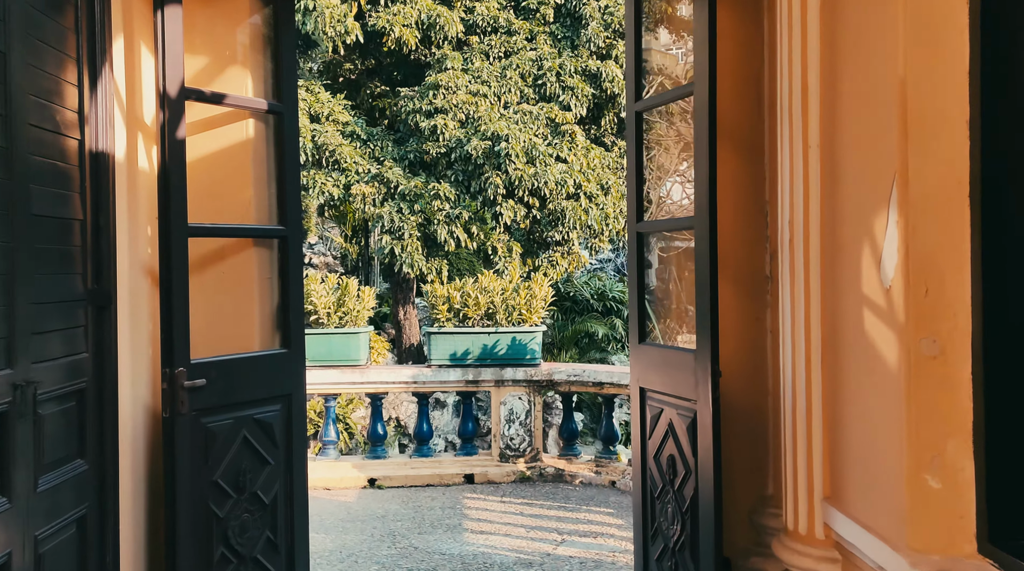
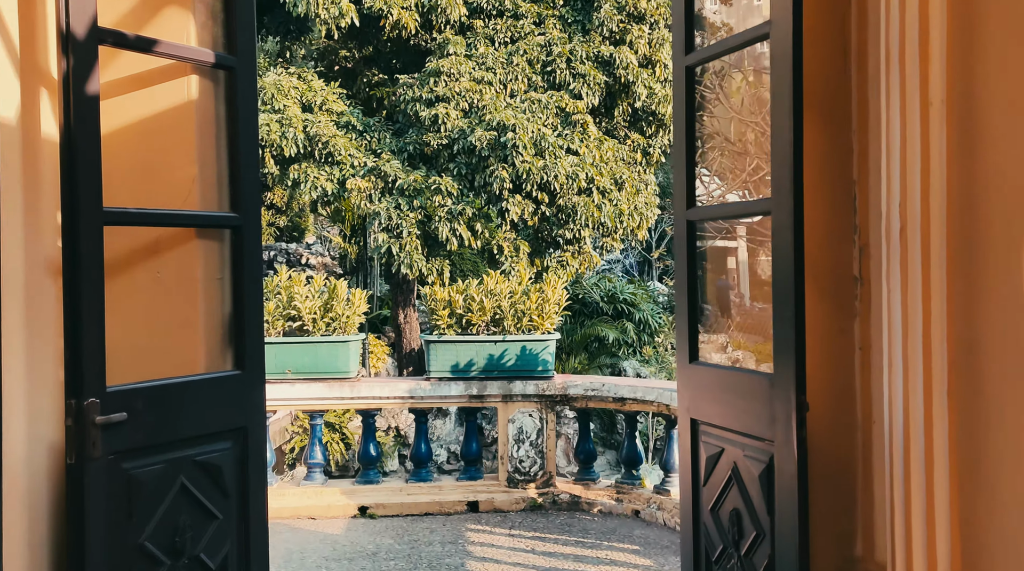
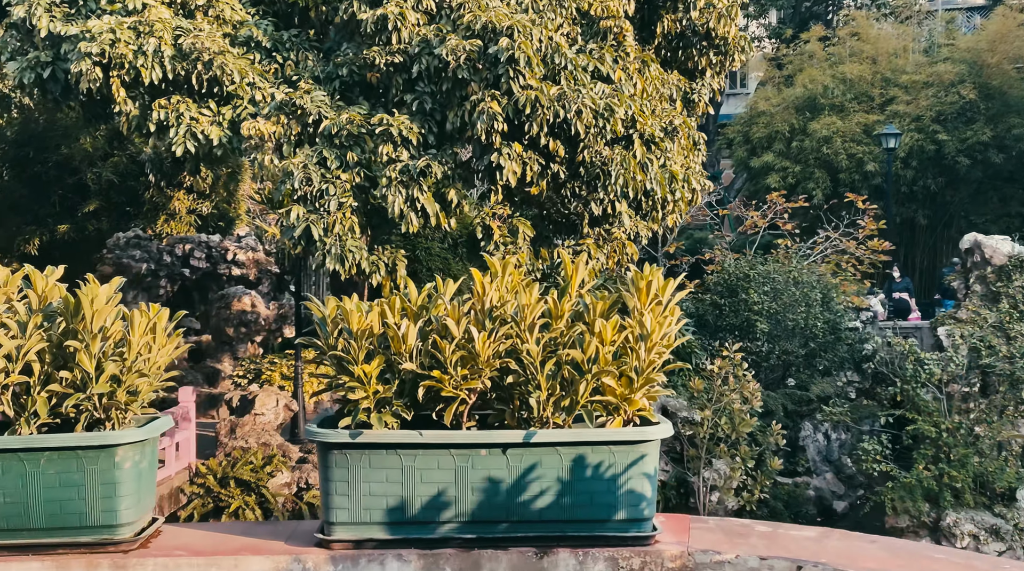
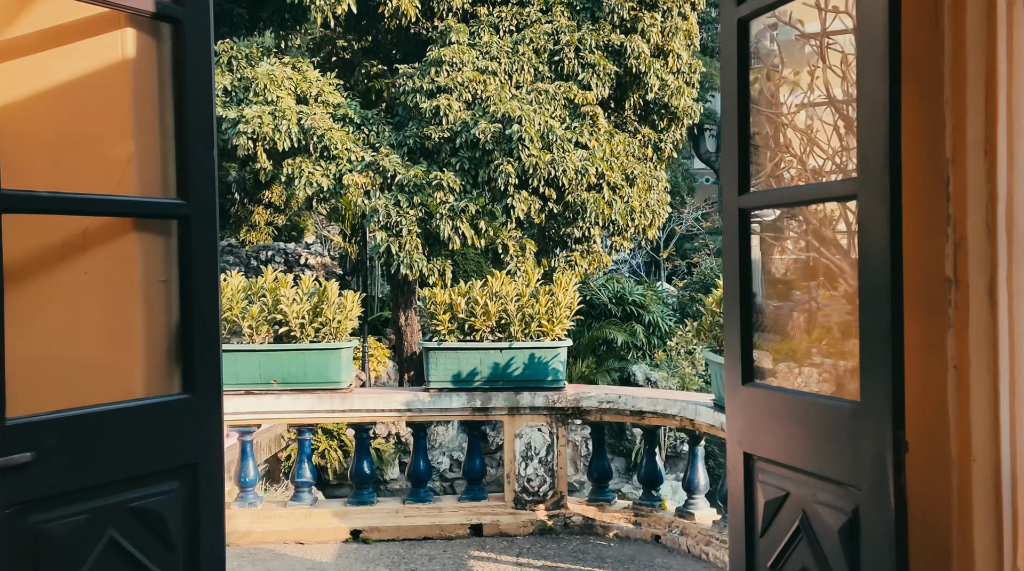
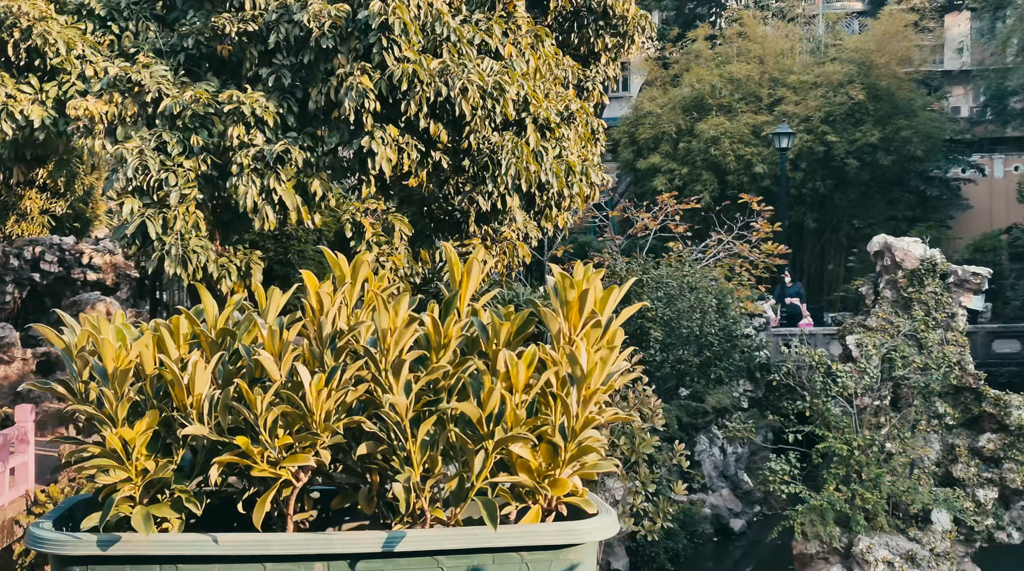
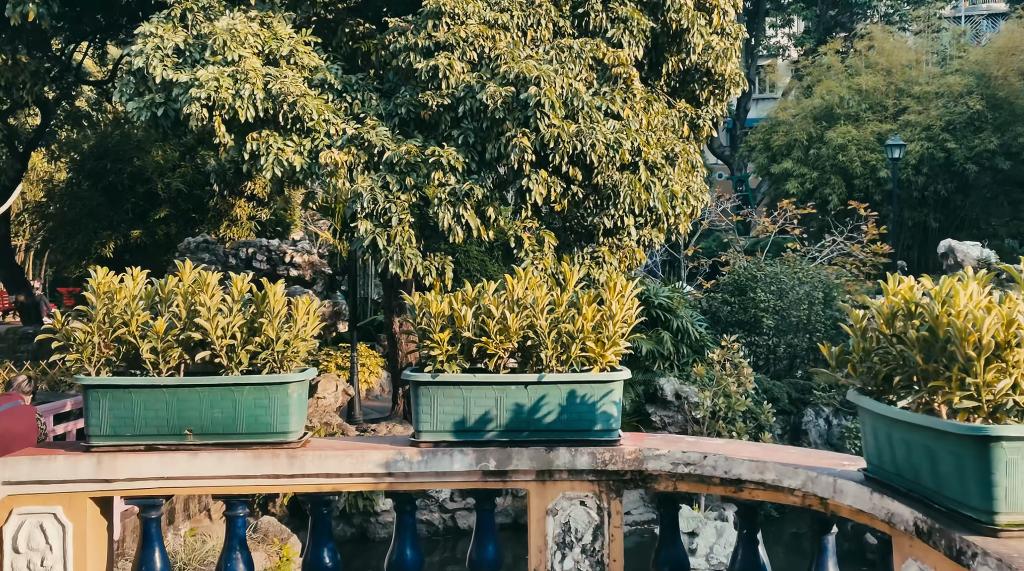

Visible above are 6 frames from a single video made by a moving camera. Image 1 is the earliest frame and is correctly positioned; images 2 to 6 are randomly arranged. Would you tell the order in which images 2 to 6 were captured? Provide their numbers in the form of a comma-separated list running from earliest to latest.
2, 4, 6, 3, 5
